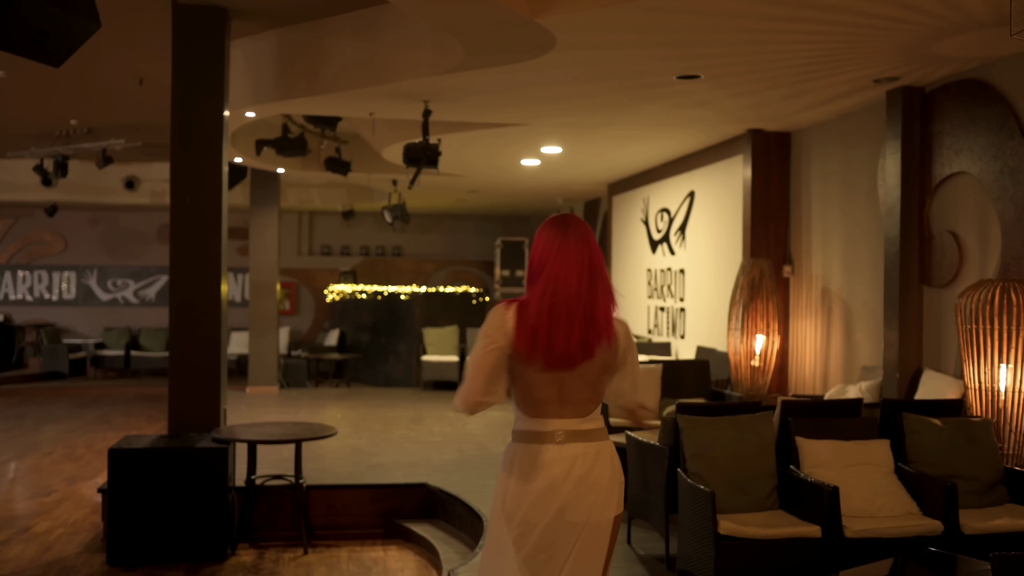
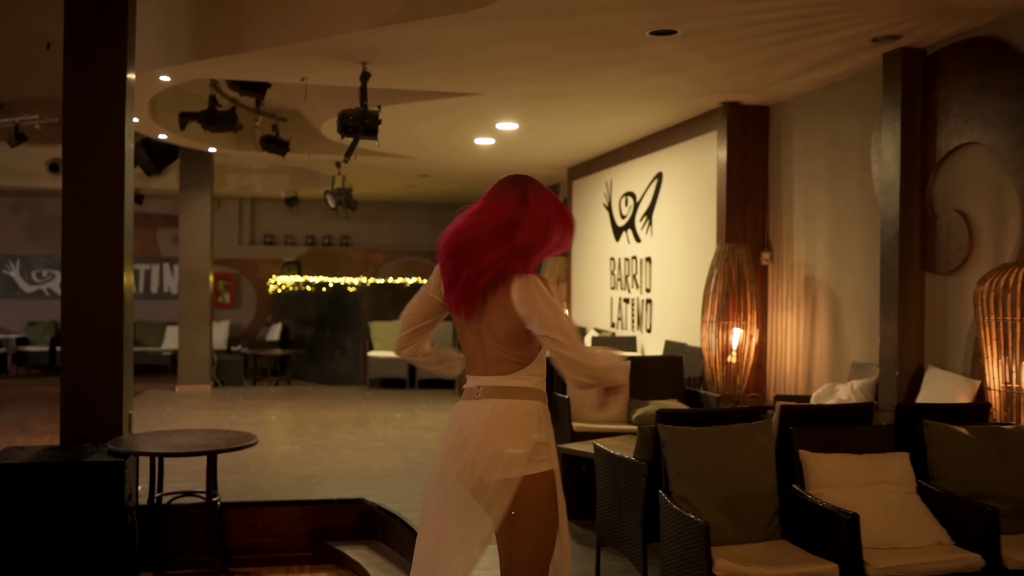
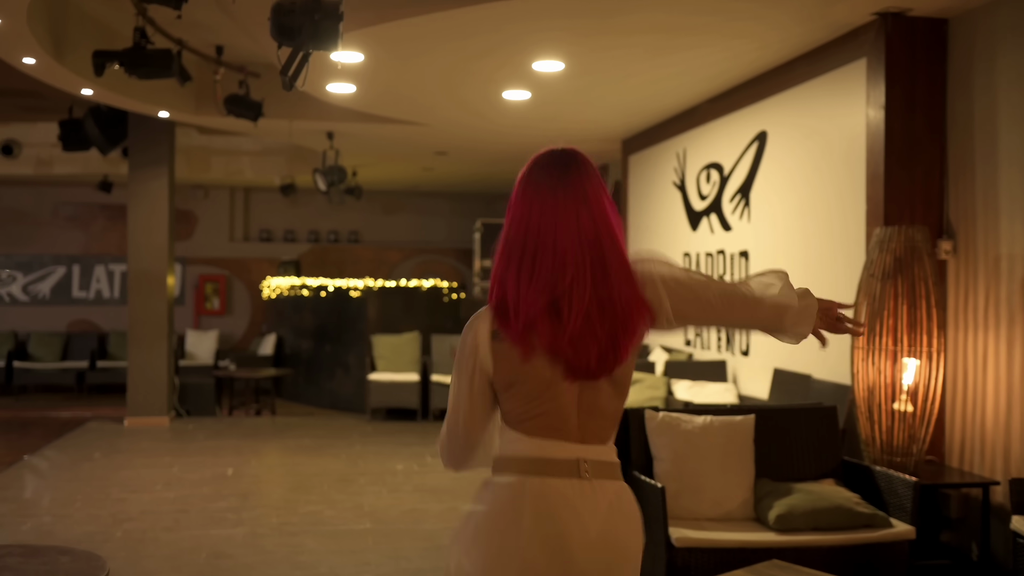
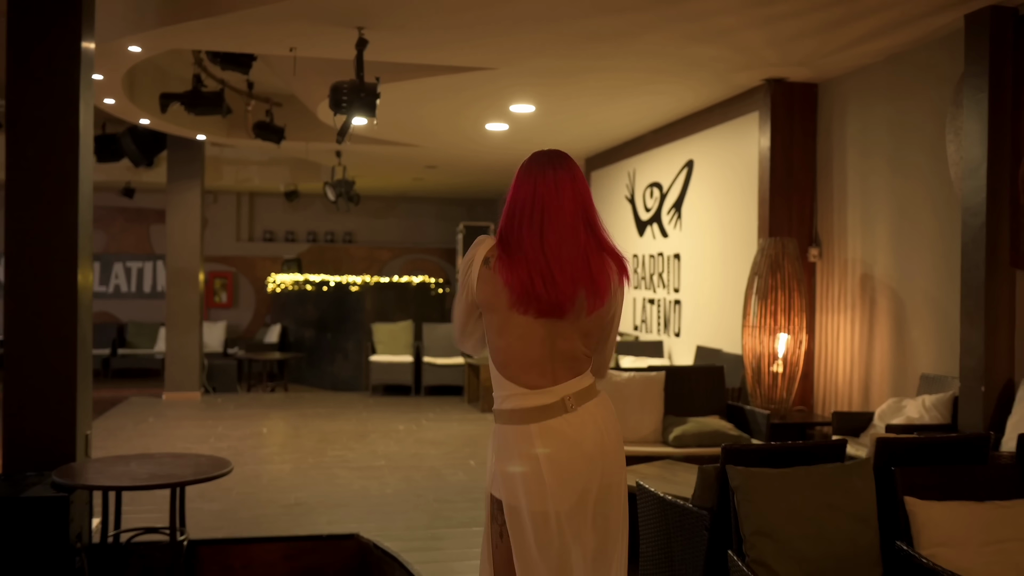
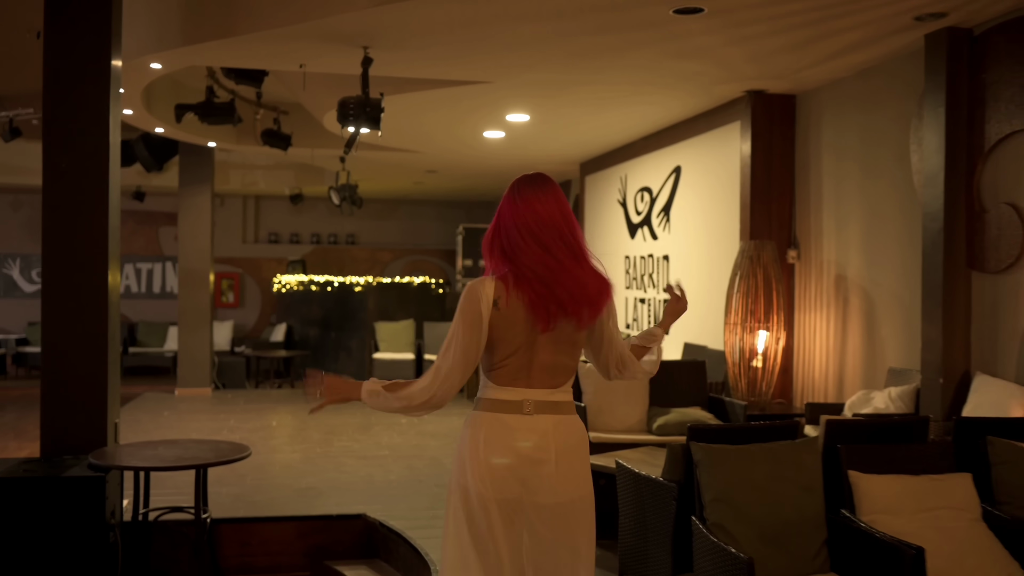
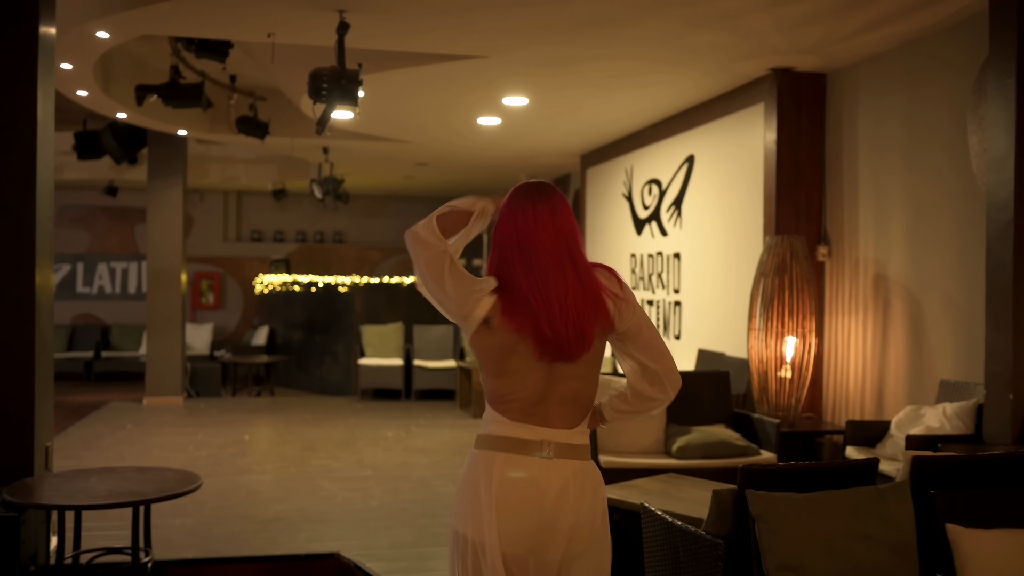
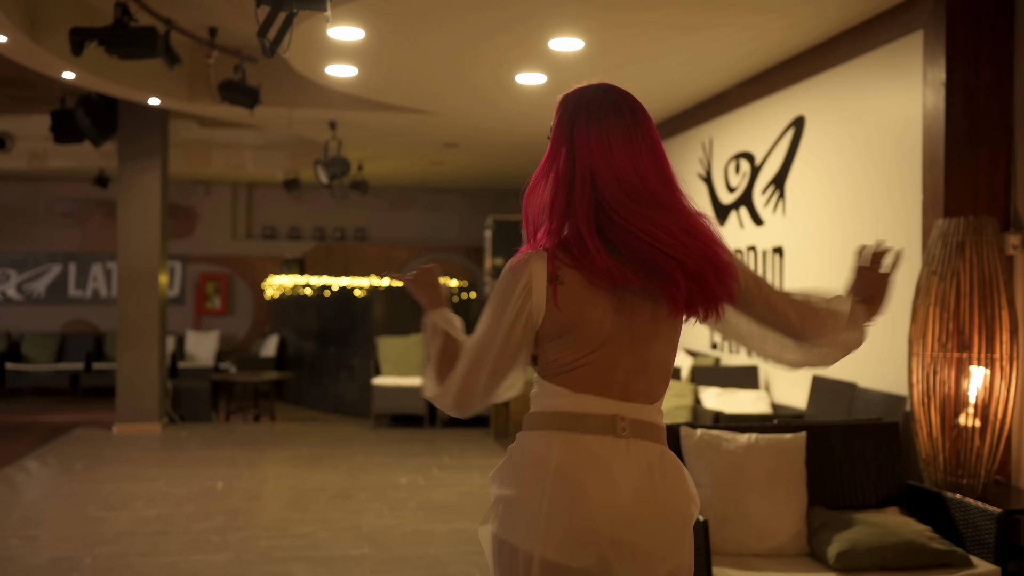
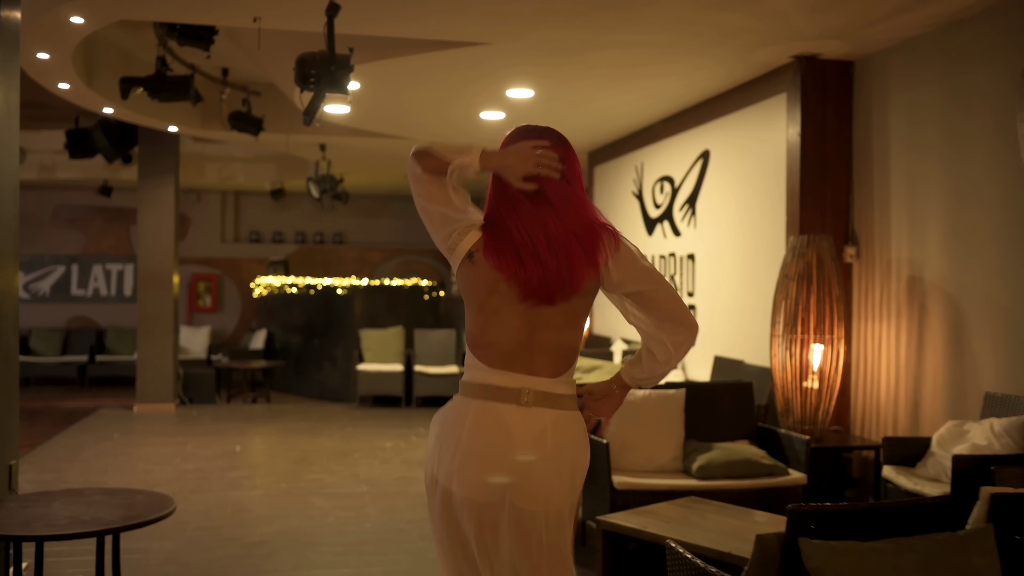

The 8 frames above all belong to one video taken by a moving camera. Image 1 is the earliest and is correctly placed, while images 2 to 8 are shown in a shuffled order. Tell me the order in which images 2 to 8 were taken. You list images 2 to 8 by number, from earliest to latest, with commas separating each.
2, 5, 4, 6, 8, 3, 7
